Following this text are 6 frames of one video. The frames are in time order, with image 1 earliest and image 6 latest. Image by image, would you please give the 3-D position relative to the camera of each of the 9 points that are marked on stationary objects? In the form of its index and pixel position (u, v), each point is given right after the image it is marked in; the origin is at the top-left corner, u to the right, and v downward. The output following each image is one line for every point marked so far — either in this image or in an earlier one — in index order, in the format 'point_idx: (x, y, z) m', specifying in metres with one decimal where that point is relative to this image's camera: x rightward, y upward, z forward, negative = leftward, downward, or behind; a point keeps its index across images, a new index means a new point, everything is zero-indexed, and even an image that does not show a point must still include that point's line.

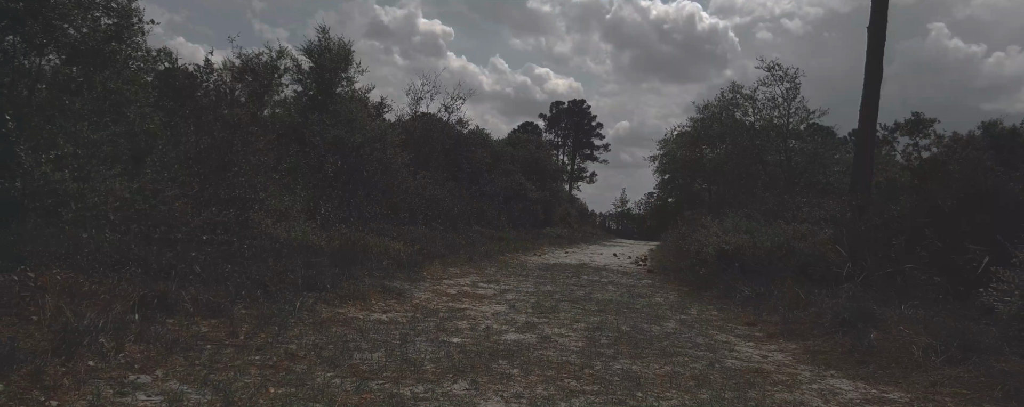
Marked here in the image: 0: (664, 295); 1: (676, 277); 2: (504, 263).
0: (+2.4, -1.5, +9.3) m
1: (+3.4, -1.5, +12.0) m
2: (-0.2, -1.5, +14.9) m
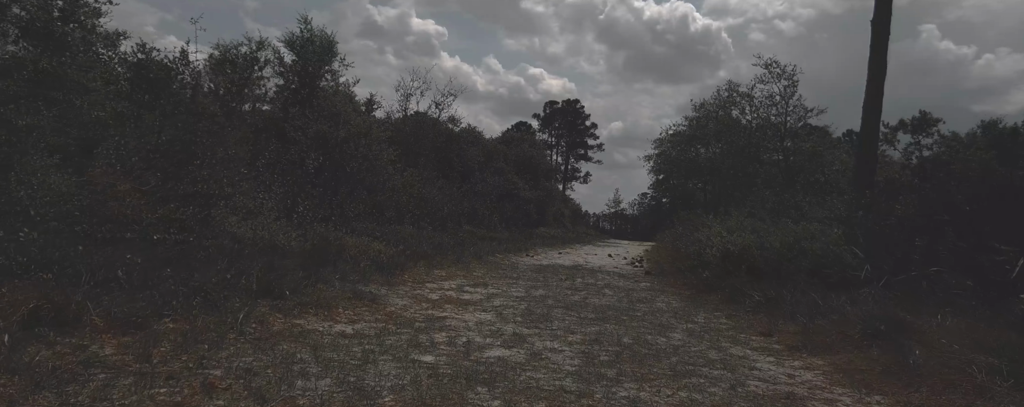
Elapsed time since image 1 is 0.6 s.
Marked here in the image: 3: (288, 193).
0: (+2.3, -1.4, +8.6) m
1: (+3.2, -1.5, +11.3) m
2: (-0.4, -1.5, +14.1) m
3: (-5.0, +0.3, +13.0) m
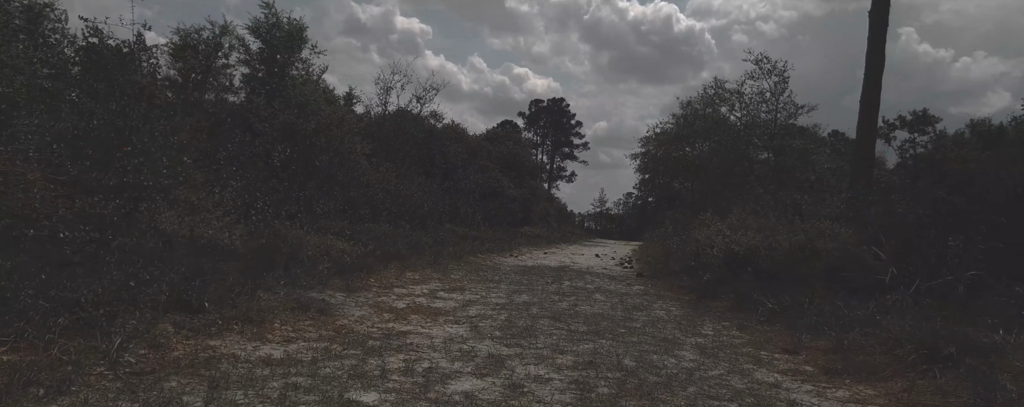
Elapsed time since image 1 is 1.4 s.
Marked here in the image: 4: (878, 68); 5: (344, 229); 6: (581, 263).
0: (+2.0, -1.4, +7.7) m
1: (+2.9, -1.4, +10.4) m
2: (-0.8, -1.4, +13.1) m
3: (-5.4, +0.4, +11.9) m
4: (+8.5, +3.2, +13.8) m
5: (-3.6, -0.5, +12.4) m
6: (+1.9, -1.7, +16.4) m
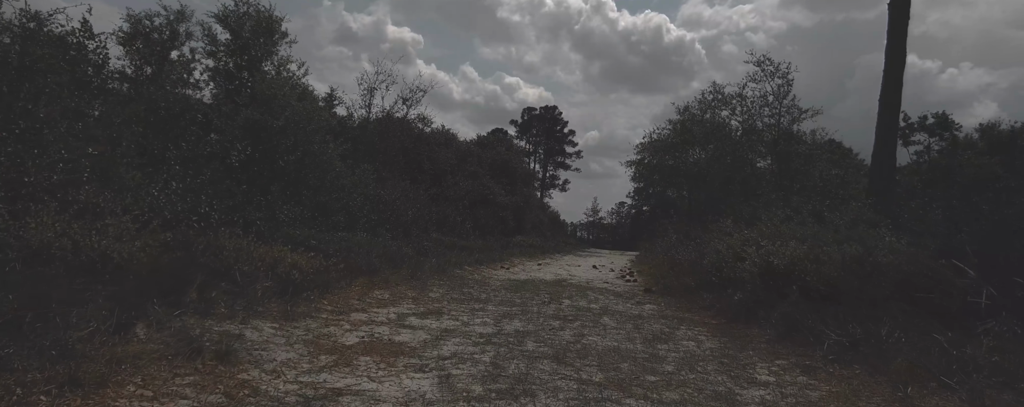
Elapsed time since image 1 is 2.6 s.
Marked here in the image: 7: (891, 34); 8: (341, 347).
0: (+1.9, -1.4, +6.1) m
1: (+2.7, -1.5, +8.8) m
2: (-1.0, -1.5, +11.5) m
3: (-5.5, +0.3, +10.2) m
4: (+8.3, +3.1, +12.3) m
5: (-3.8, -0.6, +10.8) m
6: (+1.7, -1.8, +14.8) m
7: (+8.0, +3.6, +12.5) m
8: (-1.3, -1.1, +4.5) m
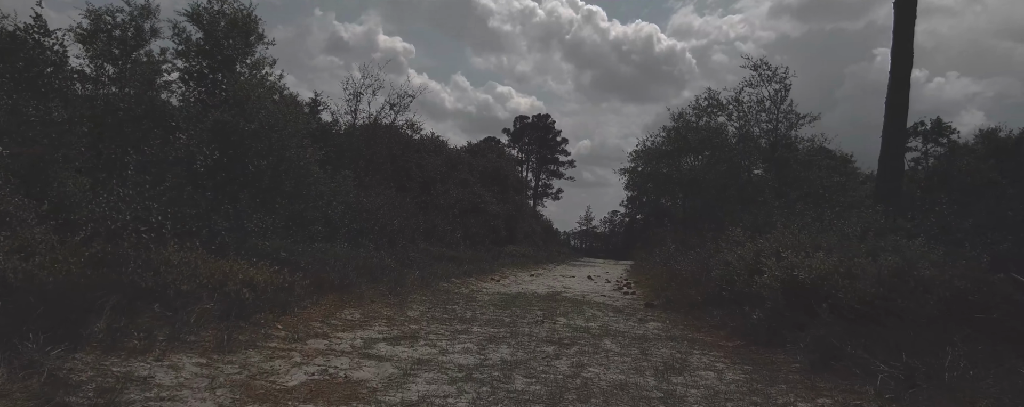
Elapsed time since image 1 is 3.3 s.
0: (+1.8, -1.4, +5.2) m
1: (+2.6, -1.6, +8.0) m
2: (-1.2, -1.6, +10.6) m
3: (-5.7, +0.1, +9.3) m
4: (+8.1, +2.9, +11.6) m
5: (-3.9, -0.8, +9.8) m
6: (+1.4, -2.0, +13.9) m
7: (+7.8, +3.5, +11.8) m
8: (-1.4, -1.1, +3.5) m
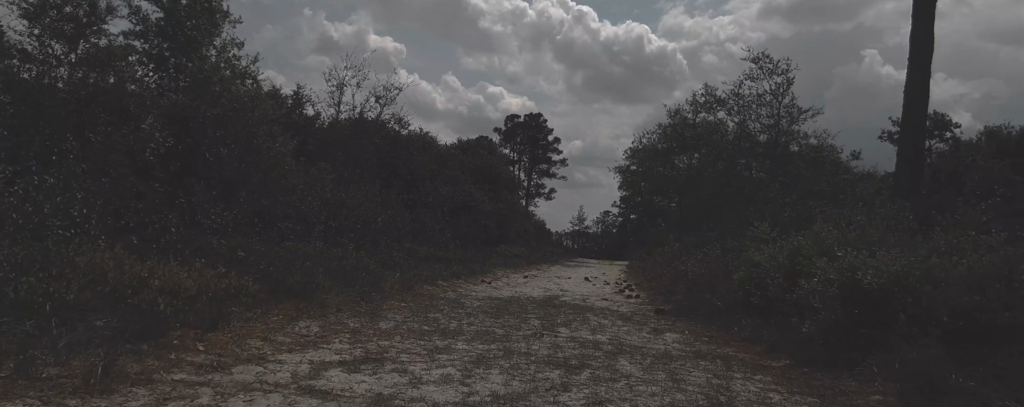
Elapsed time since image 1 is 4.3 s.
0: (+1.7, -1.3, +4.0) m
1: (+2.5, -1.5, +6.7) m
2: (-1.3, -1.5, +9.3) m
3: (-5.8, +0.2, +7.9) m
4: (+7.9, +3.0, +10.5) m
5: (-4.0, -0.7, +8.5) m
6: (+1.3, -1.9, +12.7) m
7: (+7.6, +3.6, +10.7) m
8: (-1.4, -1.0, +2.3) m
